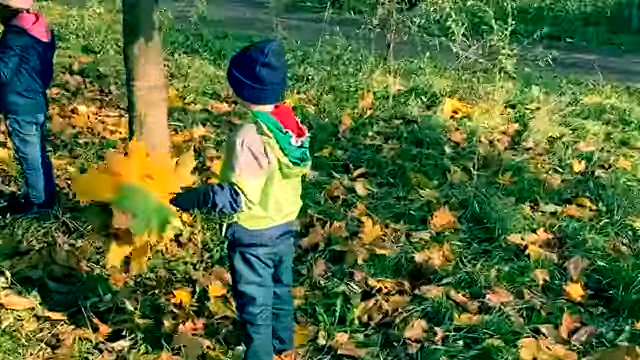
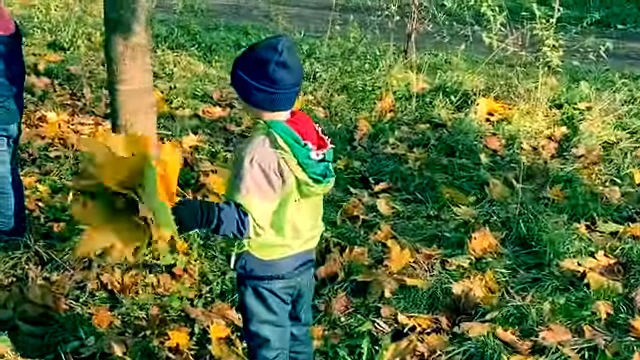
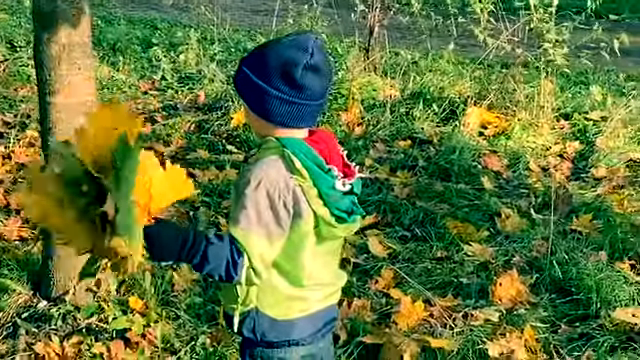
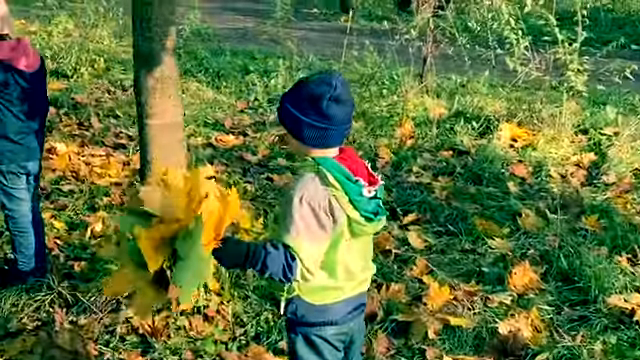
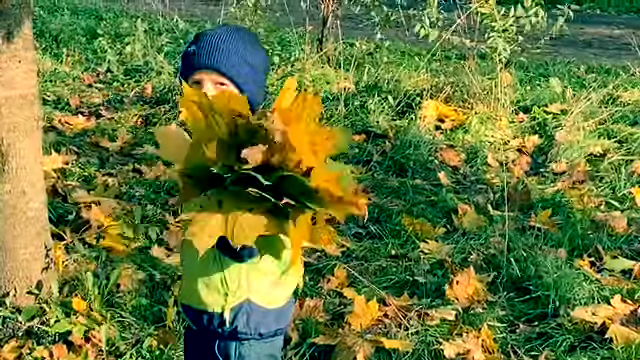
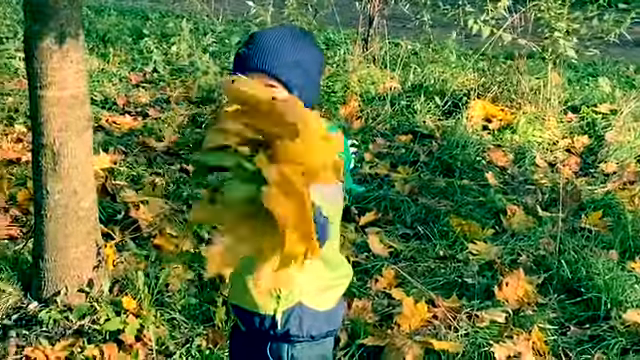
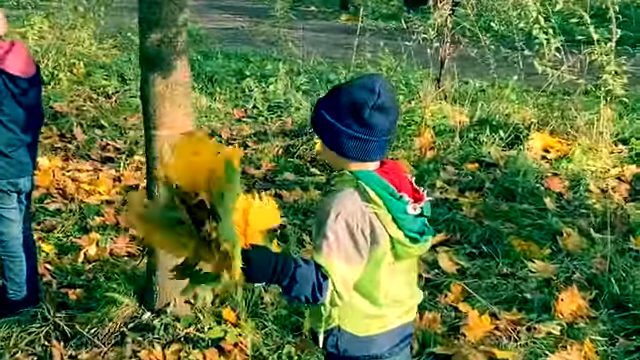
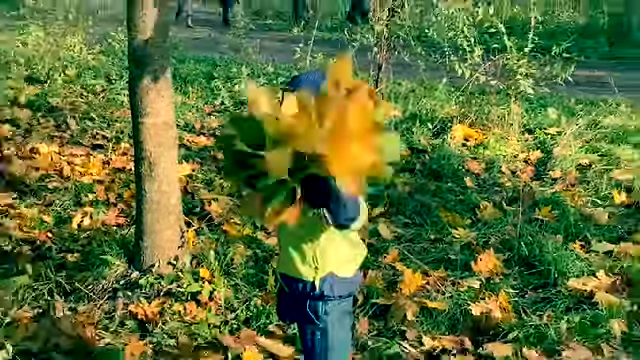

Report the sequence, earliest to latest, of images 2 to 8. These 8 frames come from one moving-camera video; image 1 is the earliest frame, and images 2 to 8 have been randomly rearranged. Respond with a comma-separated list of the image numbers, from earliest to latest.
2, 4, 7, 3, 5, 6, 8
